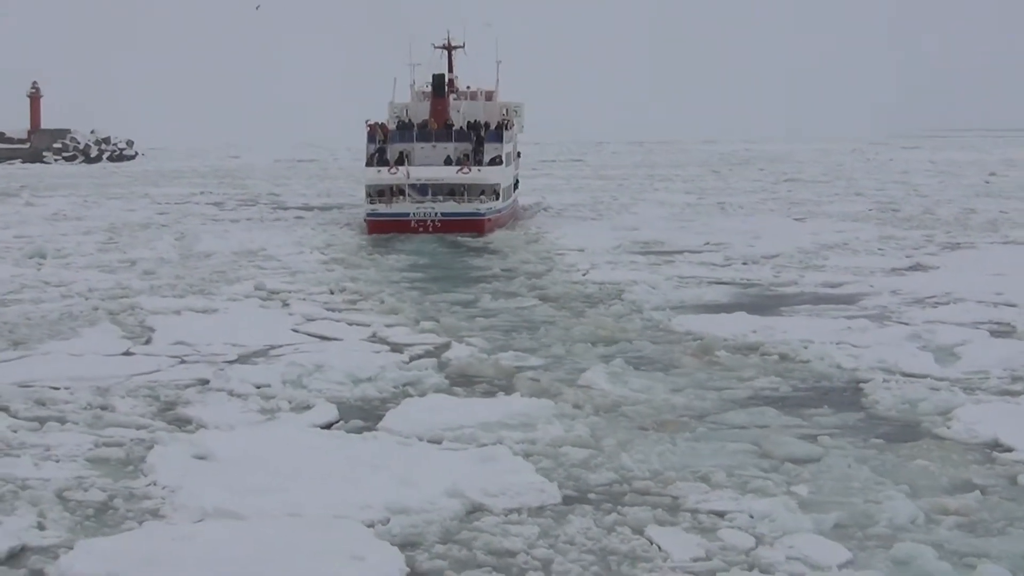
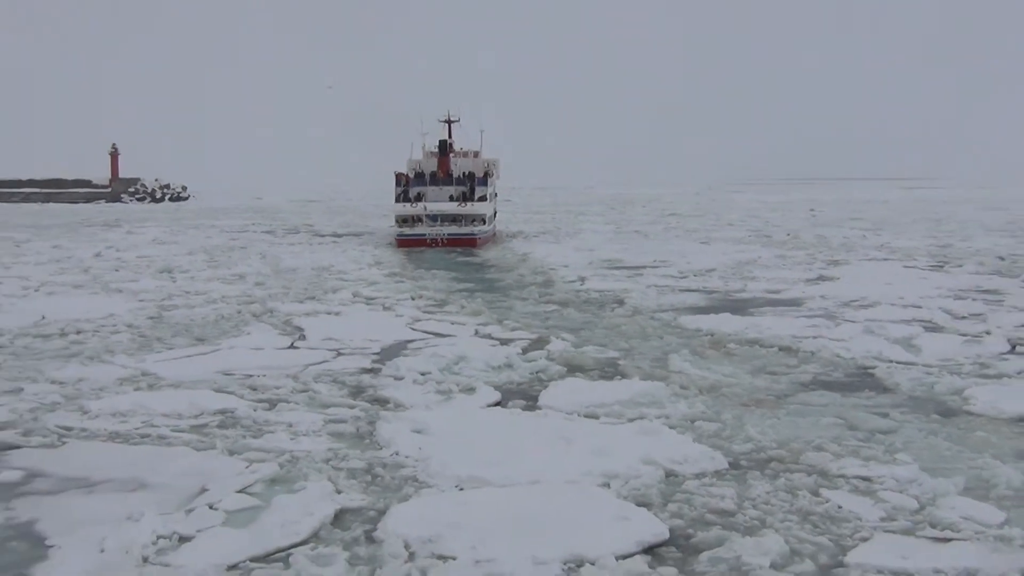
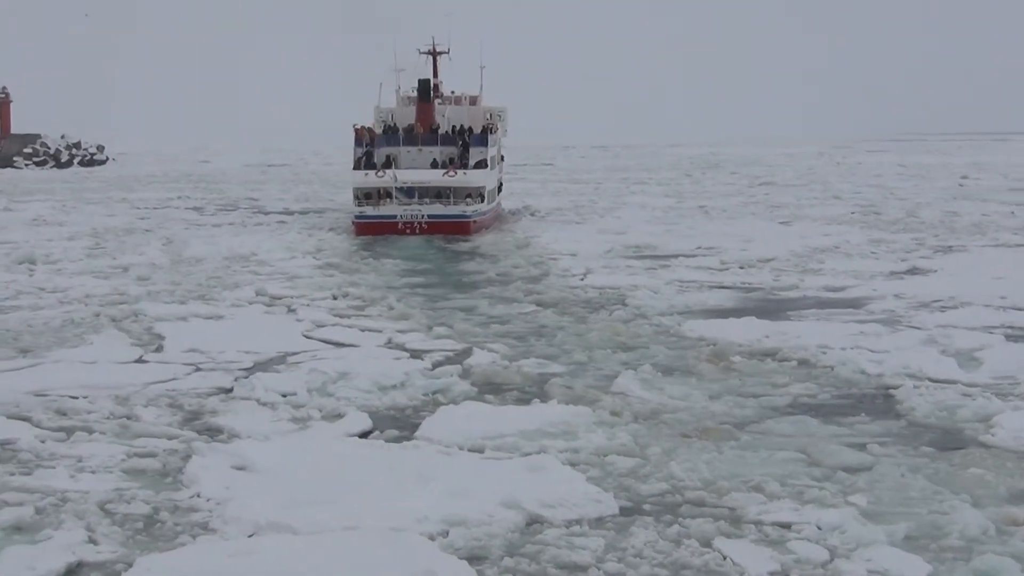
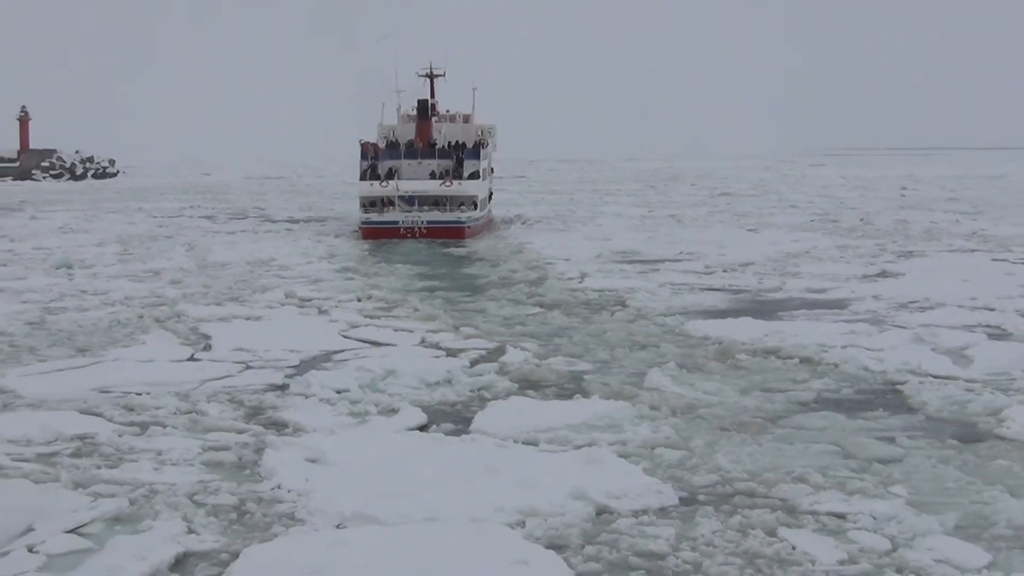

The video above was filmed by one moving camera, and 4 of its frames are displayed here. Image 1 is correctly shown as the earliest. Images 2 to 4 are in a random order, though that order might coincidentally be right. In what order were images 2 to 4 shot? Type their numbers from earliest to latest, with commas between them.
3, 4, 2
